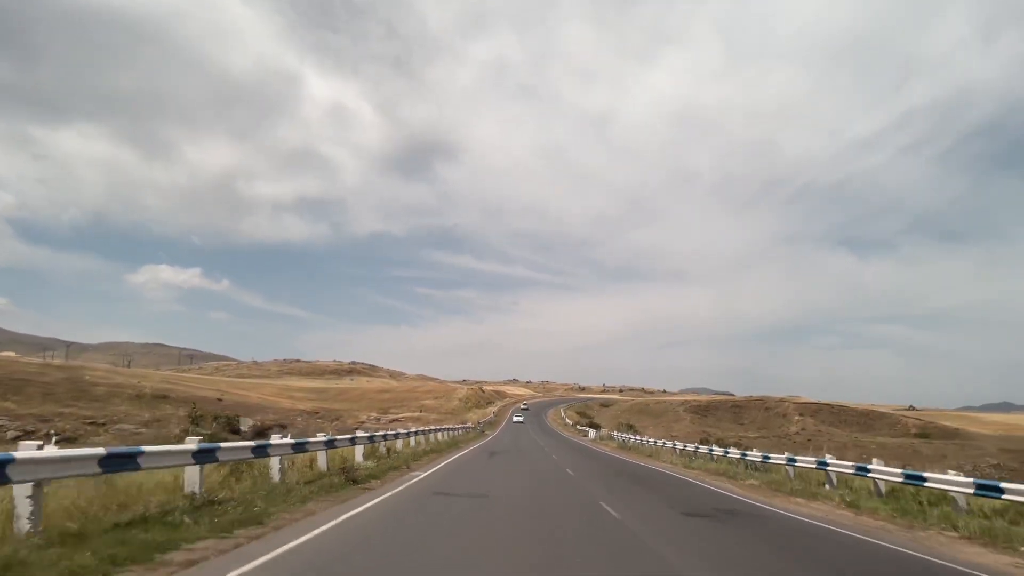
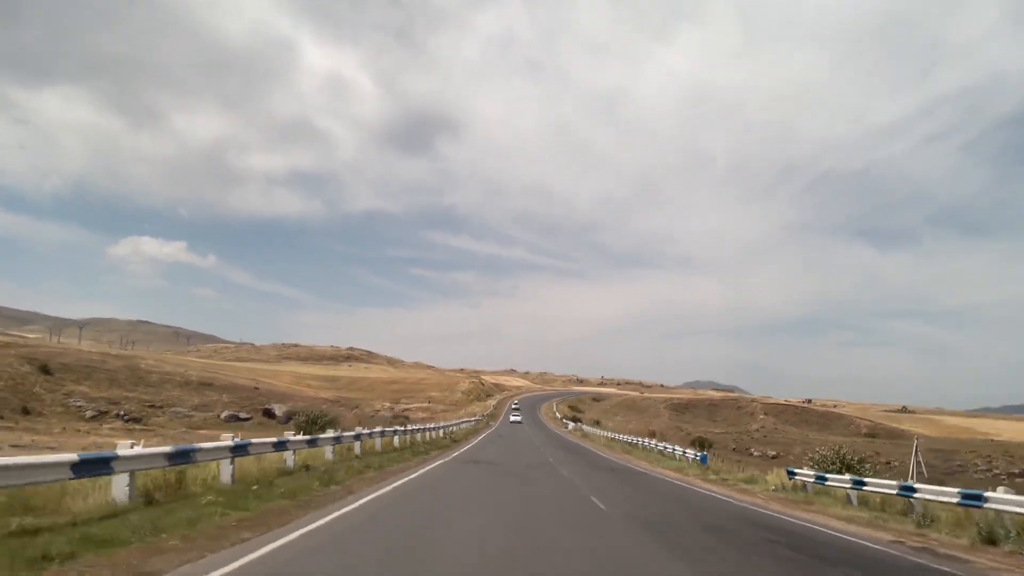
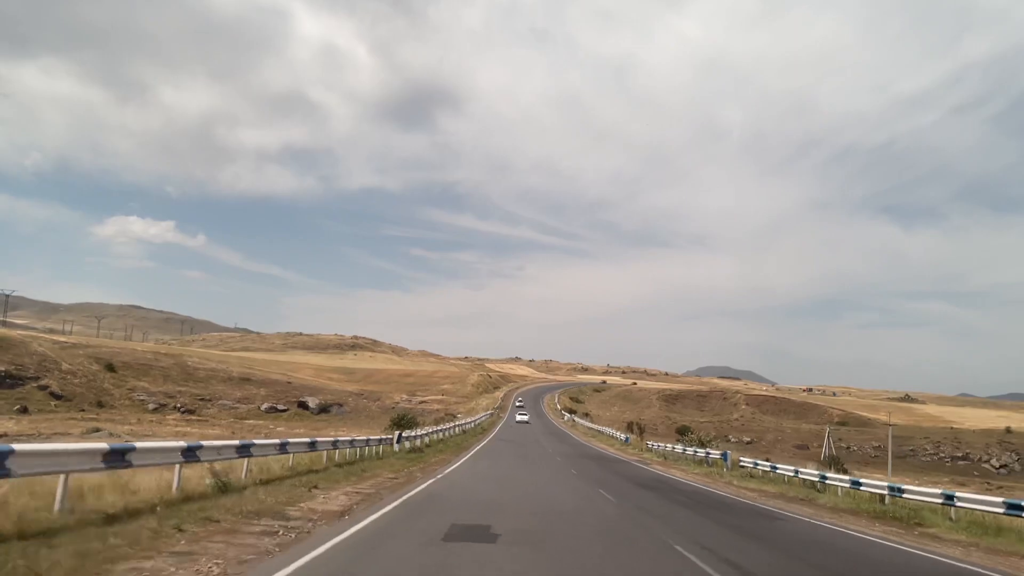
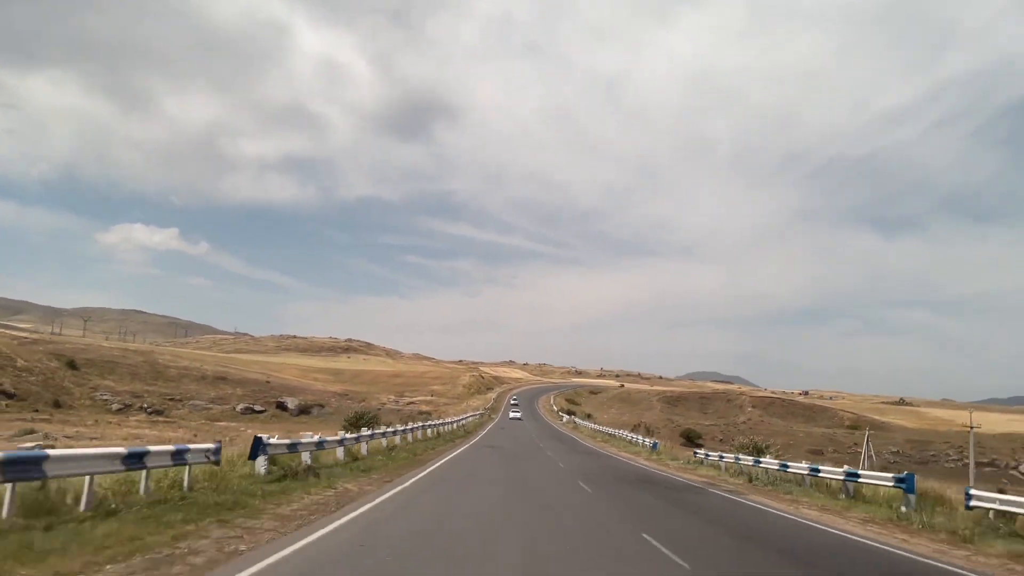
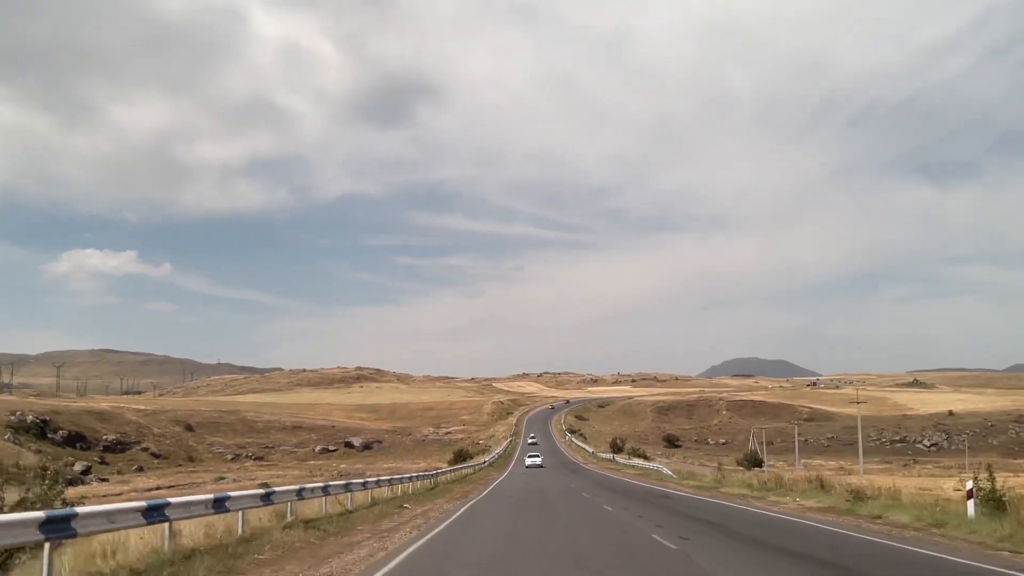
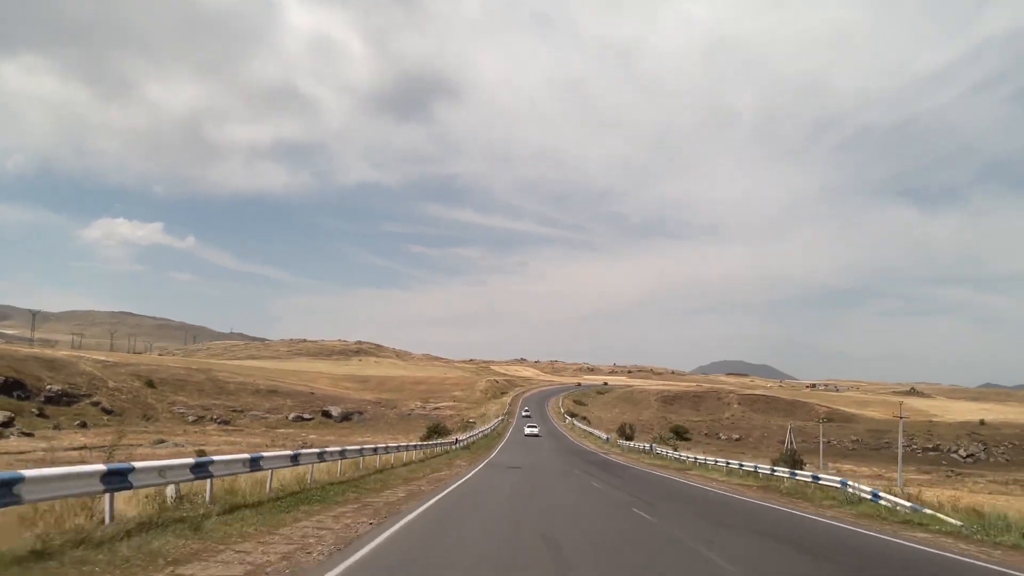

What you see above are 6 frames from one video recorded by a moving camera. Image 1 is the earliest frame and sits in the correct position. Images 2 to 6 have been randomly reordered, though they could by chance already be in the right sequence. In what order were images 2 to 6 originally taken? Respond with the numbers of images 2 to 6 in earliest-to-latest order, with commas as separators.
2, 4, 3, 6, 5
